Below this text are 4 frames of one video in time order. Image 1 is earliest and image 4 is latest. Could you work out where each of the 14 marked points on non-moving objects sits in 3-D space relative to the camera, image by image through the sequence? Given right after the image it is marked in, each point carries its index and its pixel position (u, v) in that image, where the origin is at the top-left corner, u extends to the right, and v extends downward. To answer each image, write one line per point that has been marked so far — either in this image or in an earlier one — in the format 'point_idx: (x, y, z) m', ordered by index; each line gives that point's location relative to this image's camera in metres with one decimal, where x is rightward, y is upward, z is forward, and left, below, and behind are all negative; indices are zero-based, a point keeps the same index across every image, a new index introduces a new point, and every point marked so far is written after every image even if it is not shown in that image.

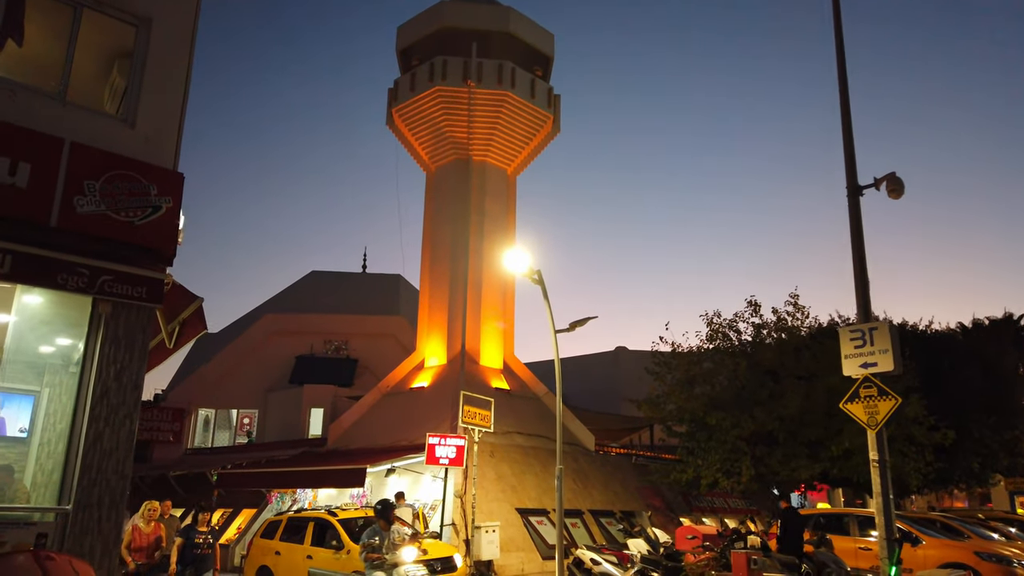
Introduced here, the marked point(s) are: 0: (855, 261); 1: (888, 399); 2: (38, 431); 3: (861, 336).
0: (+6.0, +0.5, +13.2) m
1: (+6.2, -1.8, +12.3) m
2: (-4.9, -1.5, +7.8) m
3: (+6.1, -0.8, +13.1) m
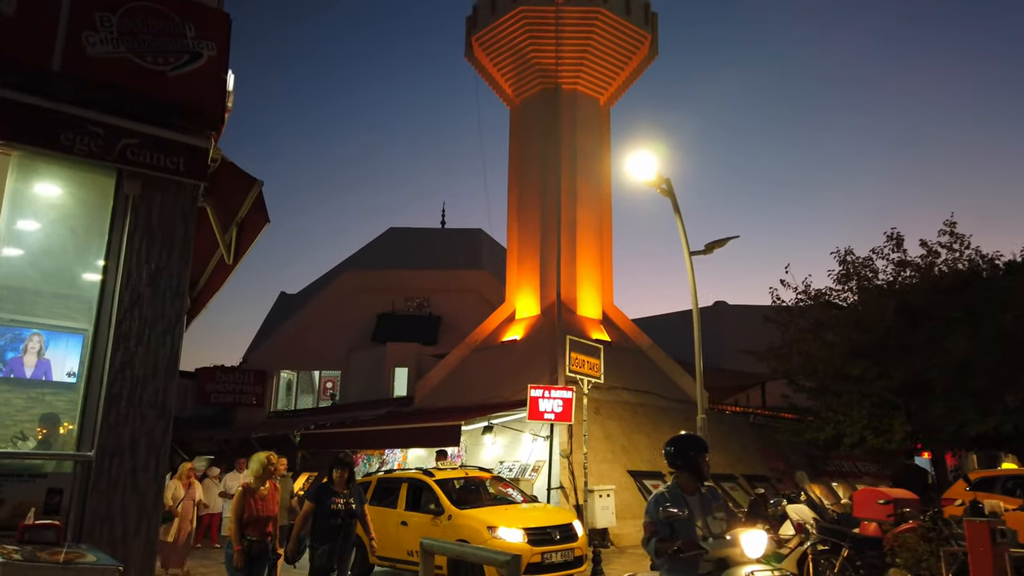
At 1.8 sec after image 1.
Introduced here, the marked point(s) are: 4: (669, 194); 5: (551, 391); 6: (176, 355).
0: (+7.8, +1.9, +10.0) m
1: (+7.9, -0.4, +9.2) m
2: (-3.5, -0.5, +5.8) m
3: (+7.9, +0.6, +10.0) m
4: (+2.4, +1.5, +11.7) m
5: (+0.8, -2.2, +16.2) m
6: (-2.7, -0.5, +6.0) m
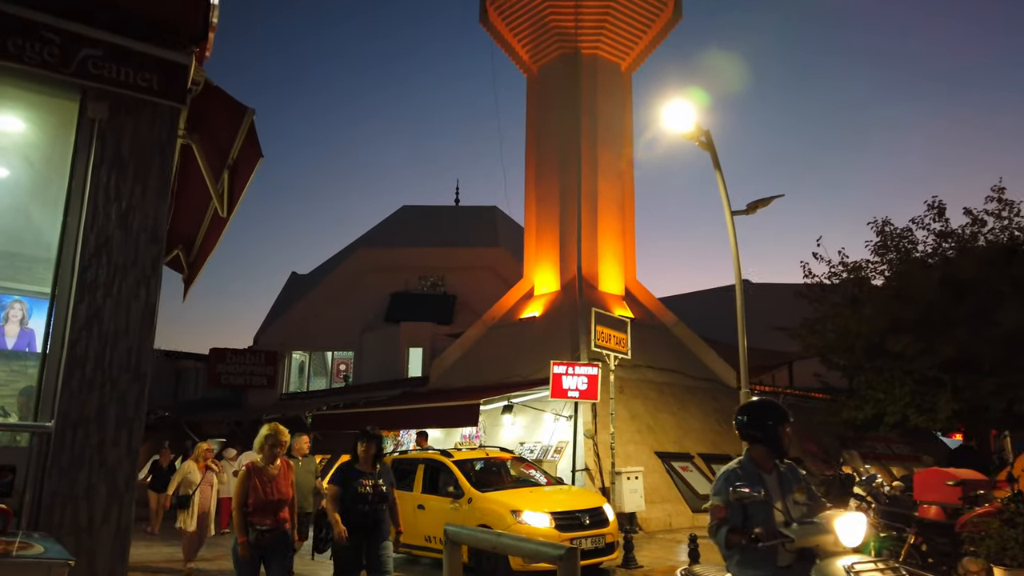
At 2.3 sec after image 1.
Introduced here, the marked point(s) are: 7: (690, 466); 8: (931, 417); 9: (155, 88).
0: (+8.1, +2.4, +8.9) m
1: (+8.2, +0.1, +8.1) m
2: (-3.3, -0.1, +4.9) m
3: (+8.2, +1.1, +8.9) m
4: (+2.8, +2.0, +10.6) m
5: (+1.3, -1.6, +15.3) m
6: (-2.4, -0.1, +5.1) m
7: (+4.2, -4.2, +17.7) m
8: (+9.9, -3.1, +18.0) m
9: (-2.4, +1.3, +5.0) m
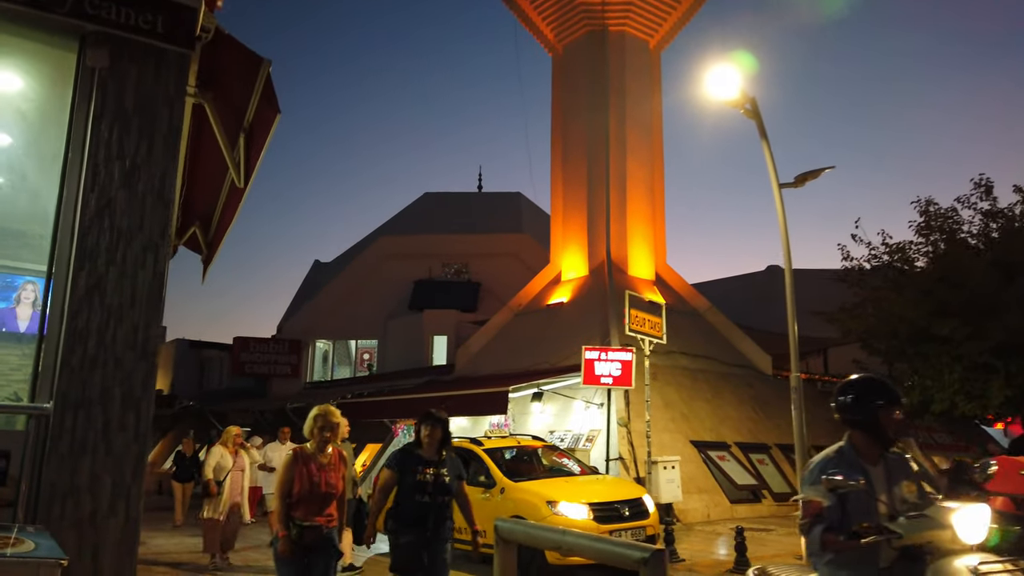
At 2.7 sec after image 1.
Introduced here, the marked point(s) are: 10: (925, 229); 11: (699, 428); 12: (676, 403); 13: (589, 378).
0: (+8.5, +2.7, +8.0) m
1: (+8.6, +0.4, +7.3) m
2: (-3.0, +0.1, +4.4) m
3: (+8.6, +1.4, +8.1) m
4: (+3.2, +2.3, +10.0) m
5: (+1.9, -1.3, +14.7) m
6: (-2.1, +0.1, +4.6) m
7: (+4.9, -3.8, +17.1) m
8: (+10.6, -2.7, +17.2) m
9: (-2.1, +1.5, +4.5) m
10: (+11.0, +1.6, +19.9) m
11: (+4.3, -3.2, +17.2) m
12: (+3.8, -2.6, +17.3) m
13: (+1.5, -1.7, +14.5) m
